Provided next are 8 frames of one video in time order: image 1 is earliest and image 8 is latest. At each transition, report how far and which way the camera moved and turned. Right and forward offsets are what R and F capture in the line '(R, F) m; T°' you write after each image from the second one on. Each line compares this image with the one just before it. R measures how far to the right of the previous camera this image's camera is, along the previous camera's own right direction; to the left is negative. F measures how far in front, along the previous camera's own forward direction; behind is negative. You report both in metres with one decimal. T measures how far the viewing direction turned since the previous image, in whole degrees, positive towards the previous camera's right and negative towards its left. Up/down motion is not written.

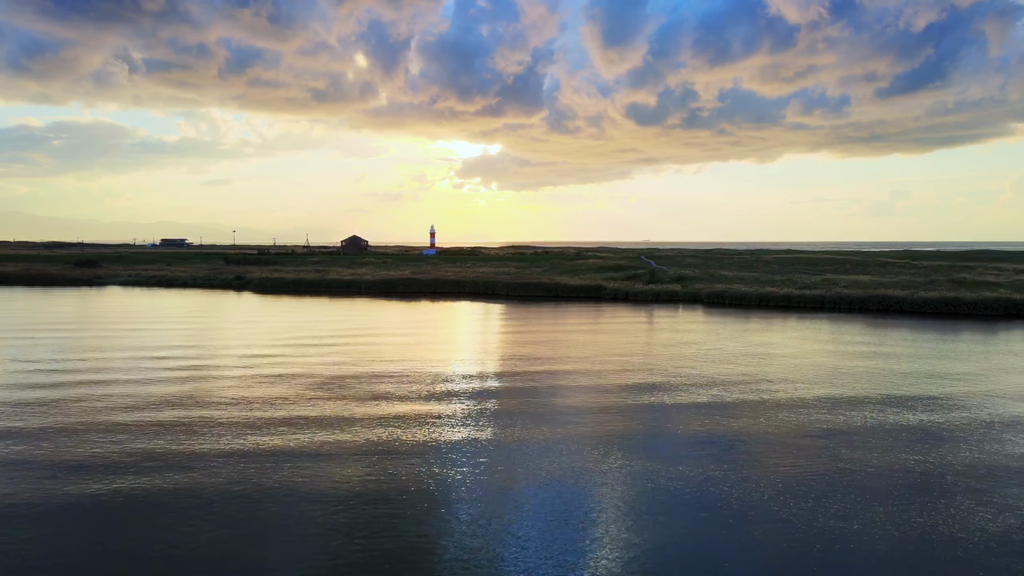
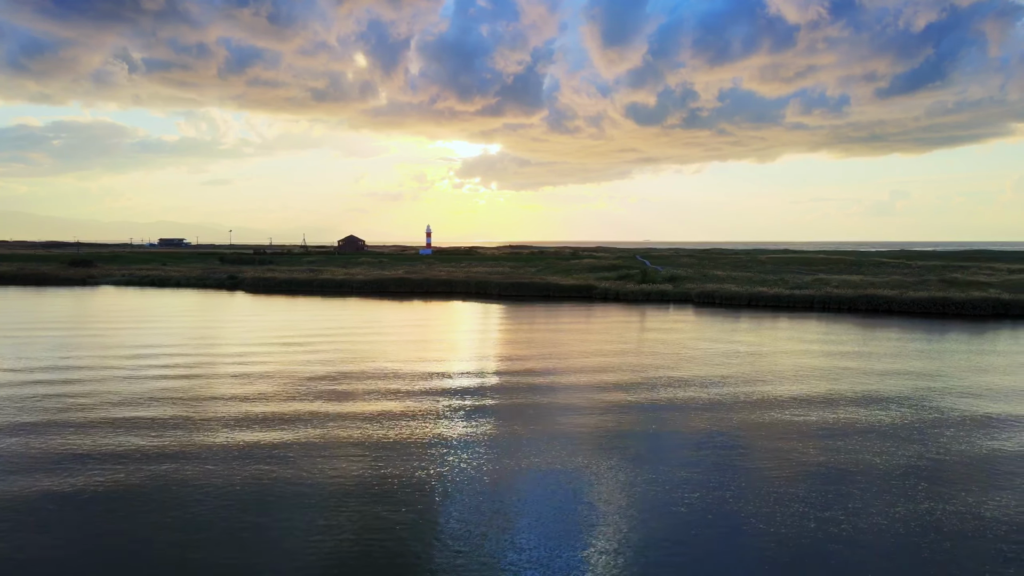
(-6.1, -1.9) m; 0°
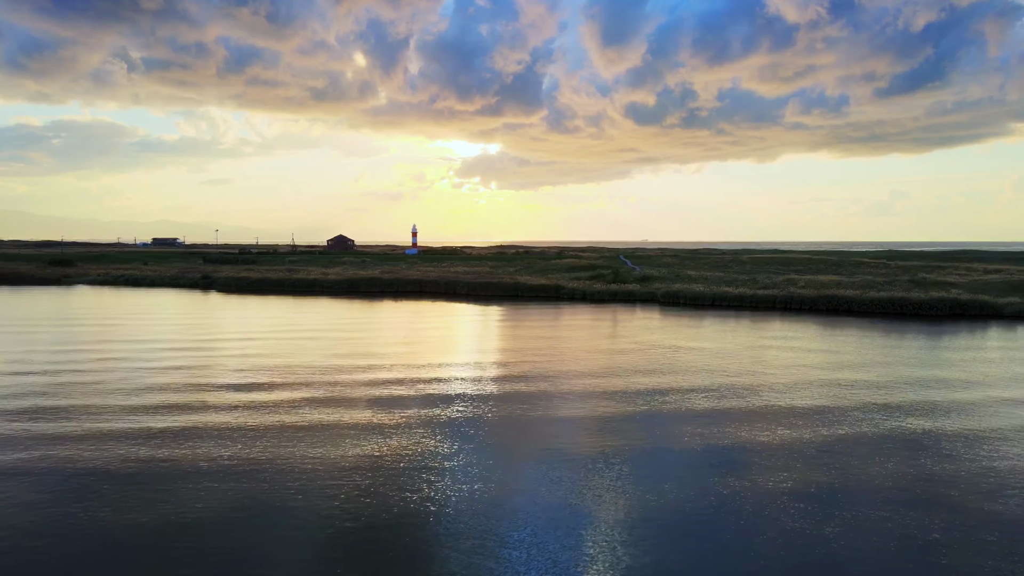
(+2.2, 0.0) m; 0°
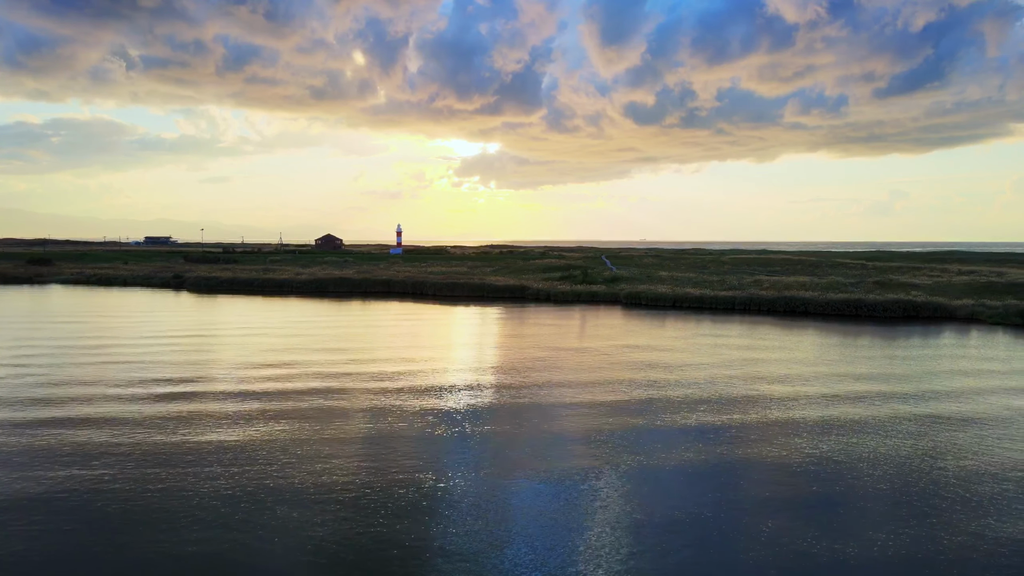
(+2.4, 0.0) m; 0°
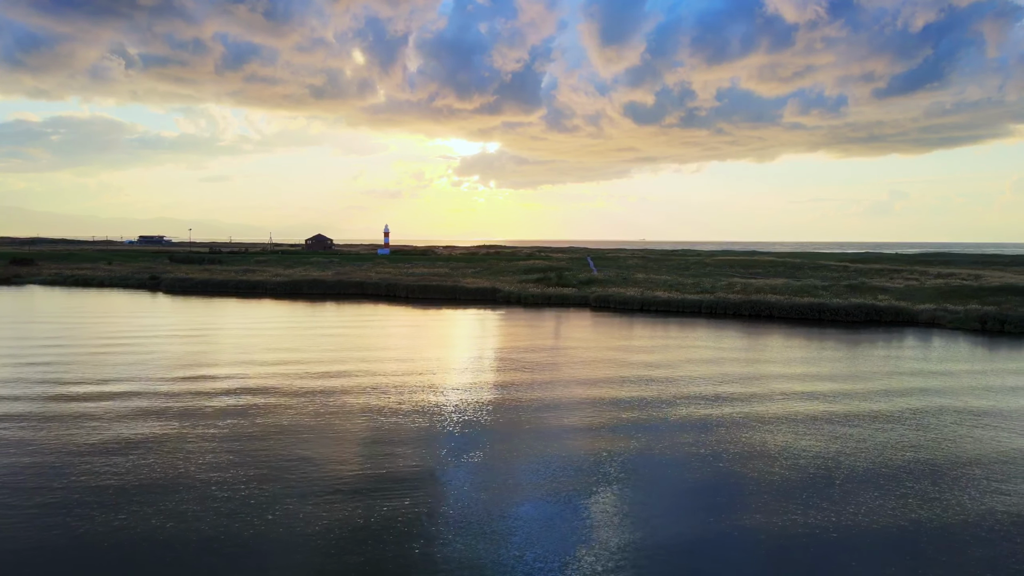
(+2.0, +0.1) m; 0°
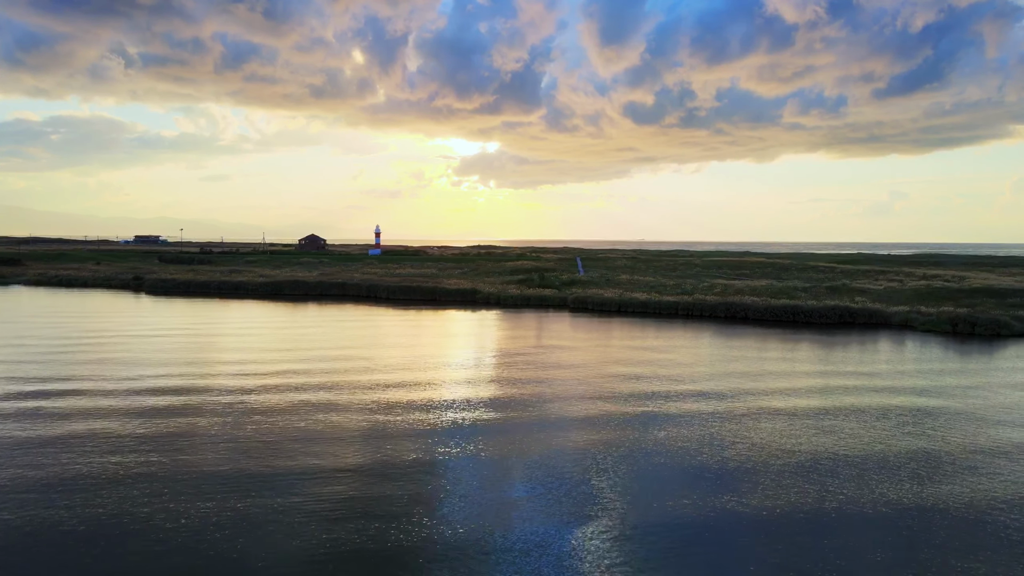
(+1.4, +0.1) m; 0°
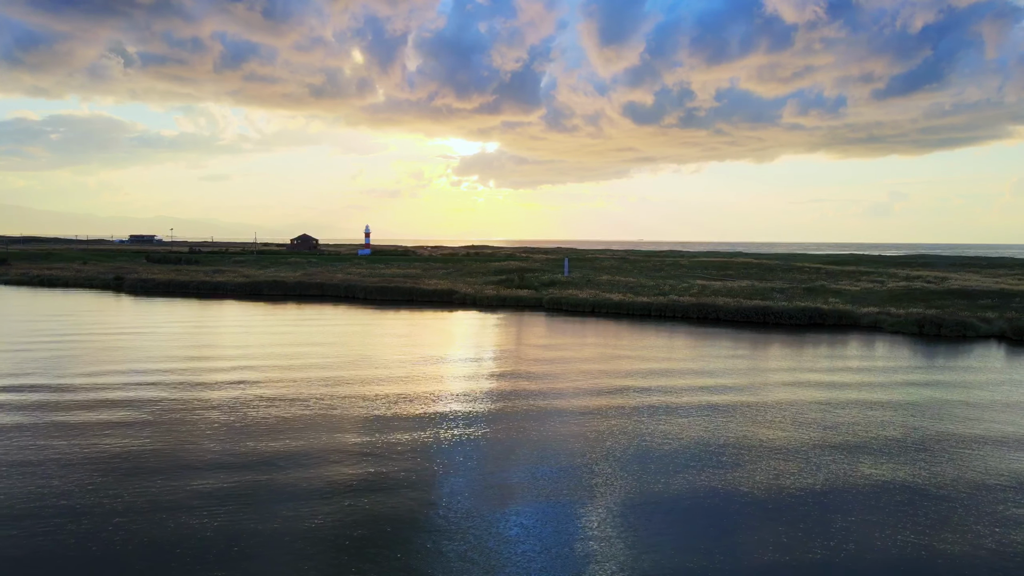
(+1.6, +0.1) m; 0°
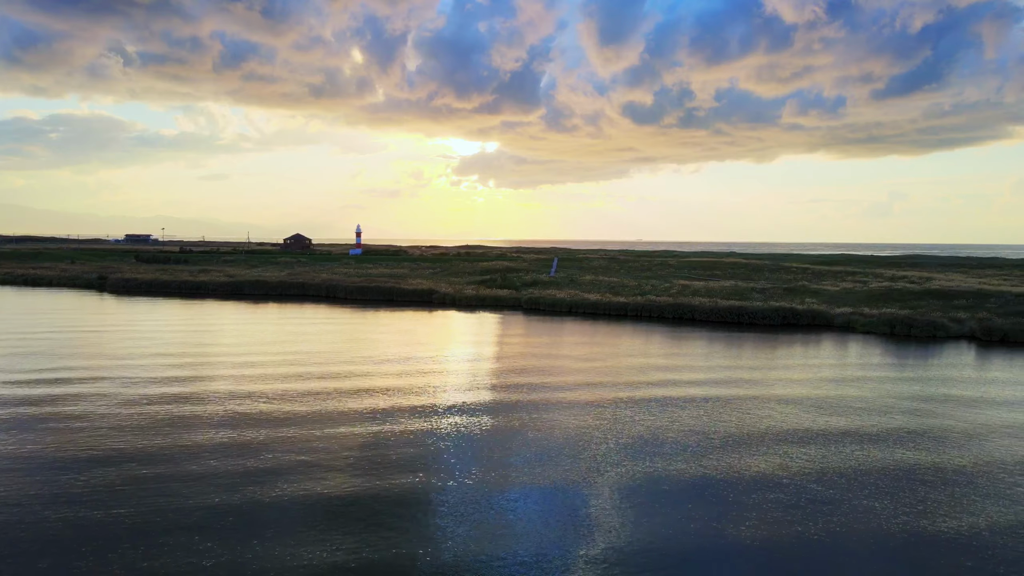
(+1.4, +0.1) m; 0°
